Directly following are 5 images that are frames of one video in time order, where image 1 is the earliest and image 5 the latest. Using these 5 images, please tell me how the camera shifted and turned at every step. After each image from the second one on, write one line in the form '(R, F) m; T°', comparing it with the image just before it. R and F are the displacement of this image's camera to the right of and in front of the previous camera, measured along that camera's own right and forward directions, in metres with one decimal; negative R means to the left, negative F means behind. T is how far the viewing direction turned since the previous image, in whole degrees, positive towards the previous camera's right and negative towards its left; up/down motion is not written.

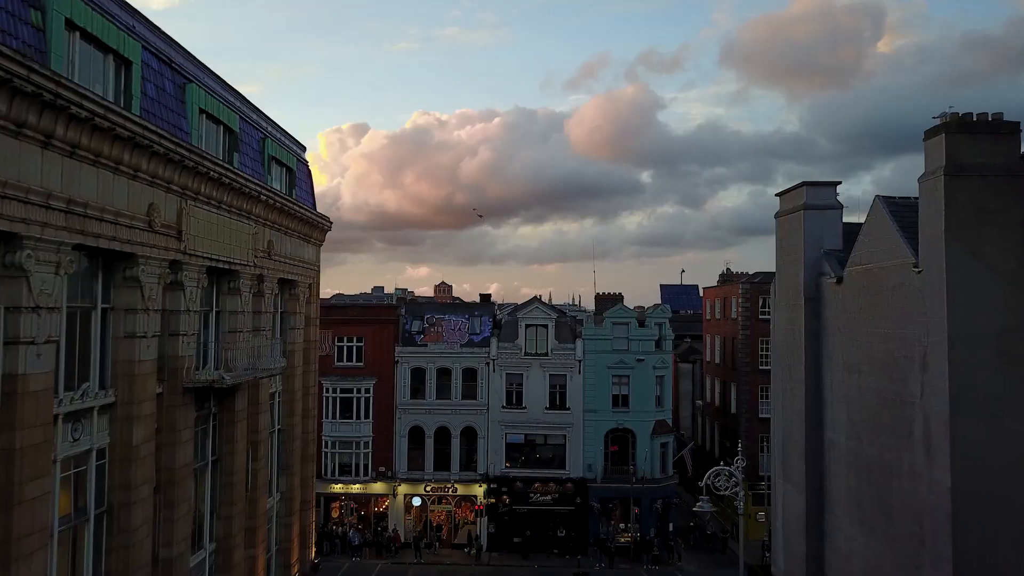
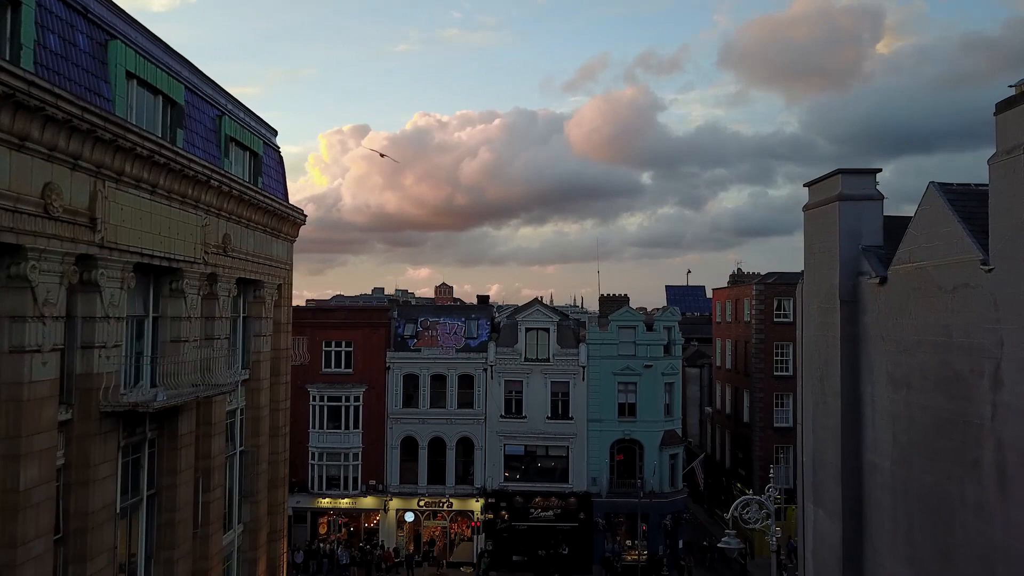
(+0.1, +2.5) m; 0°
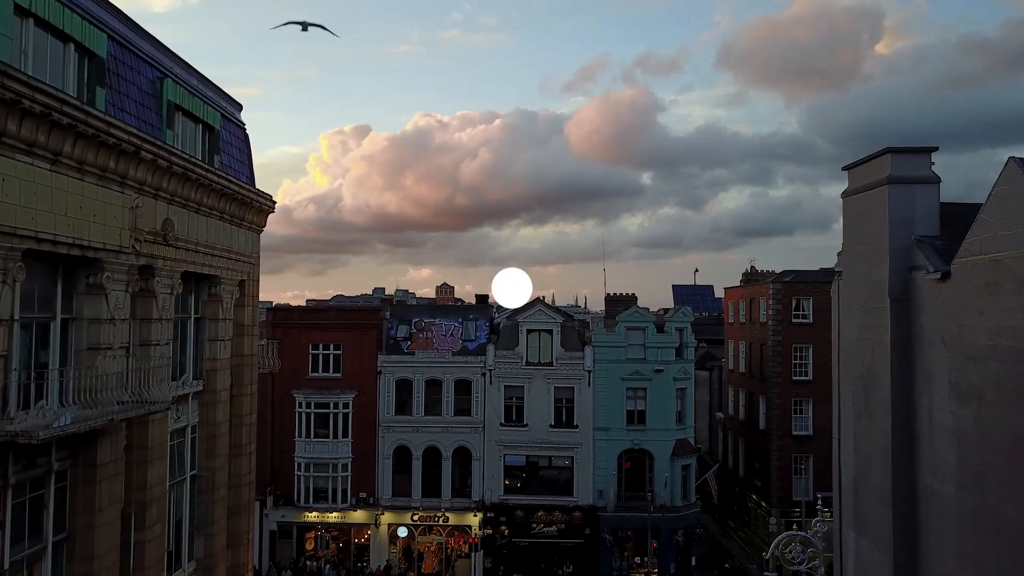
(+0.1, +2.5) m; 0°
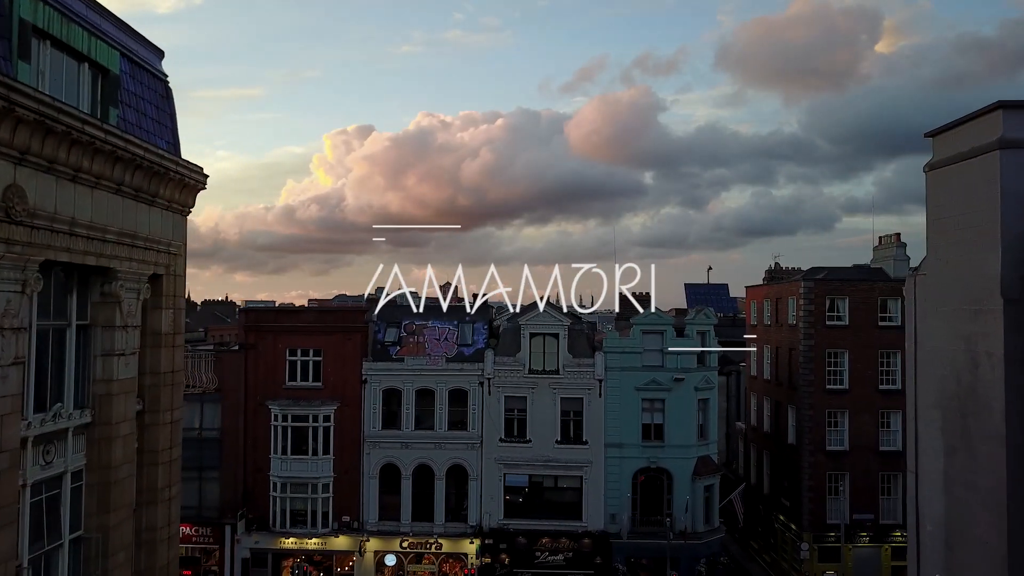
(+0.1, +3.8) m; 0°
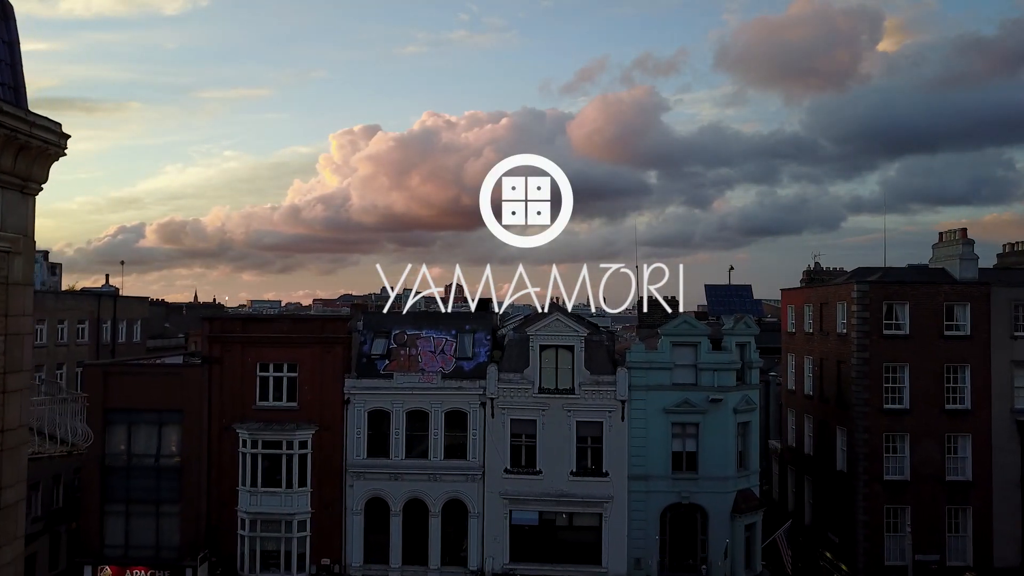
(-0.1, +4.5) m; 0°
